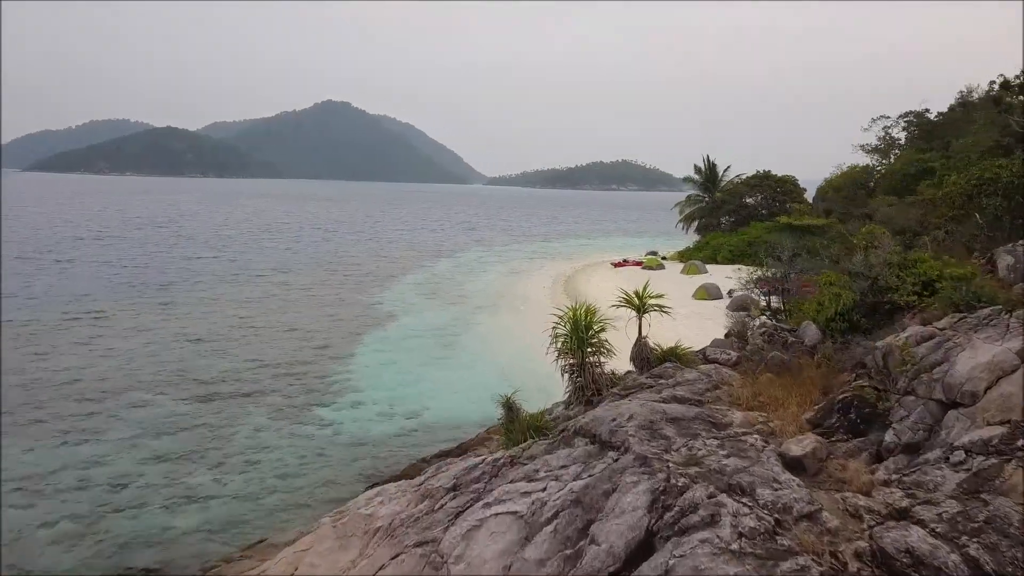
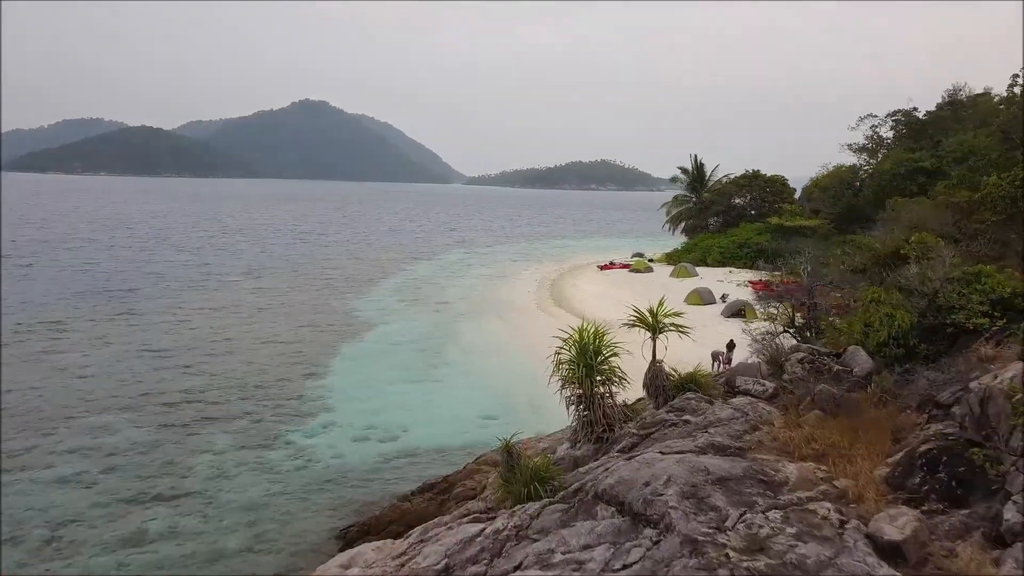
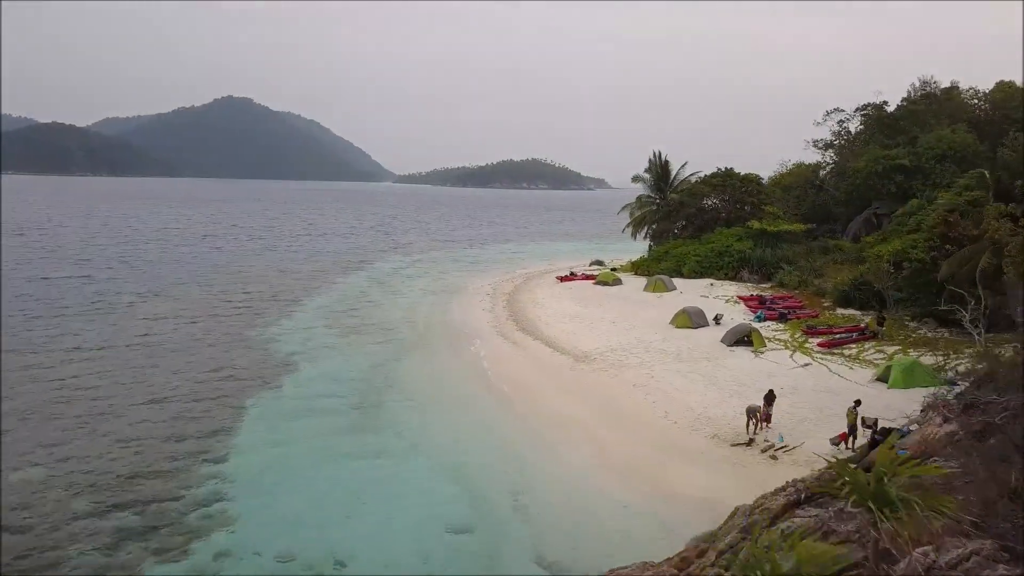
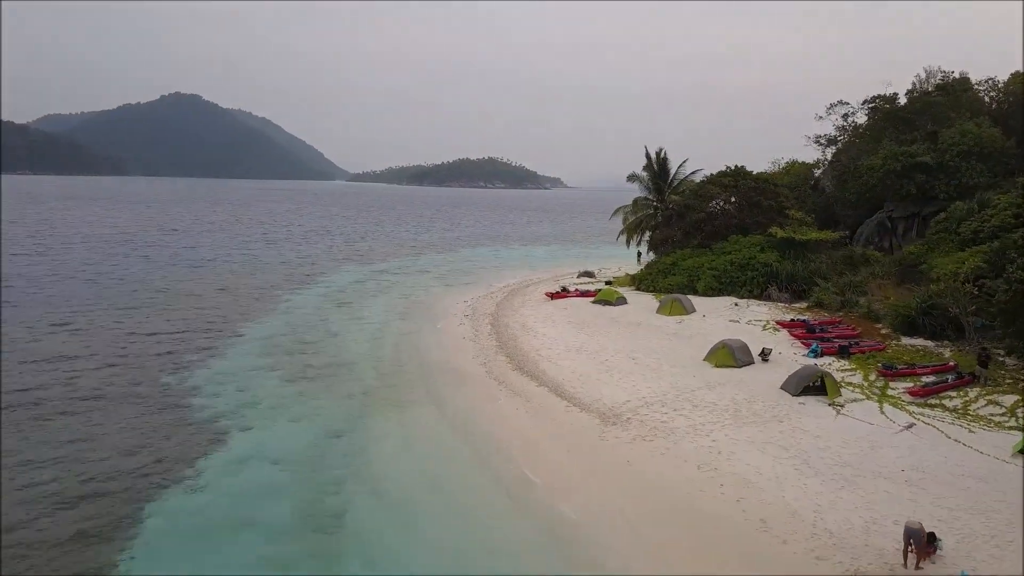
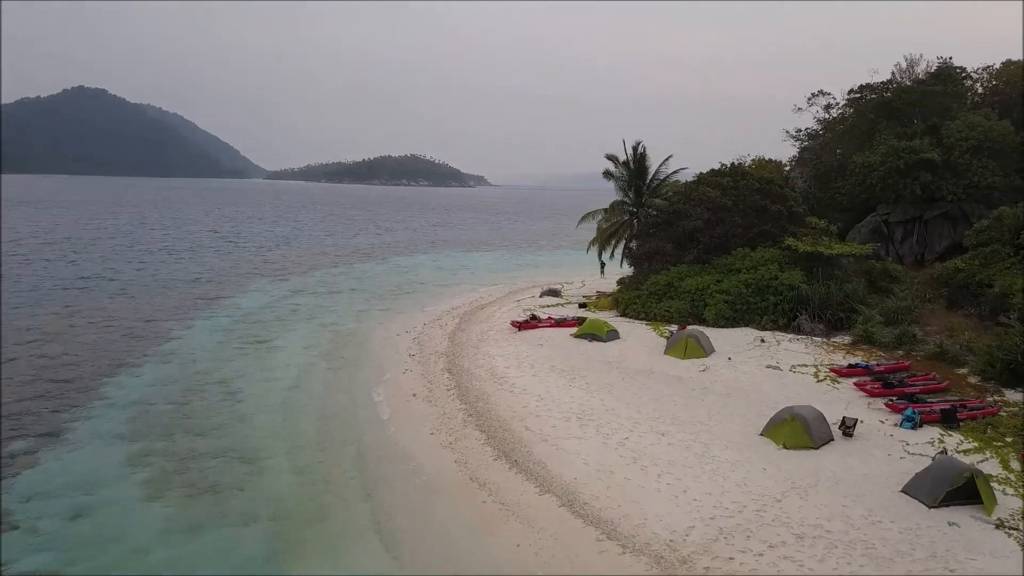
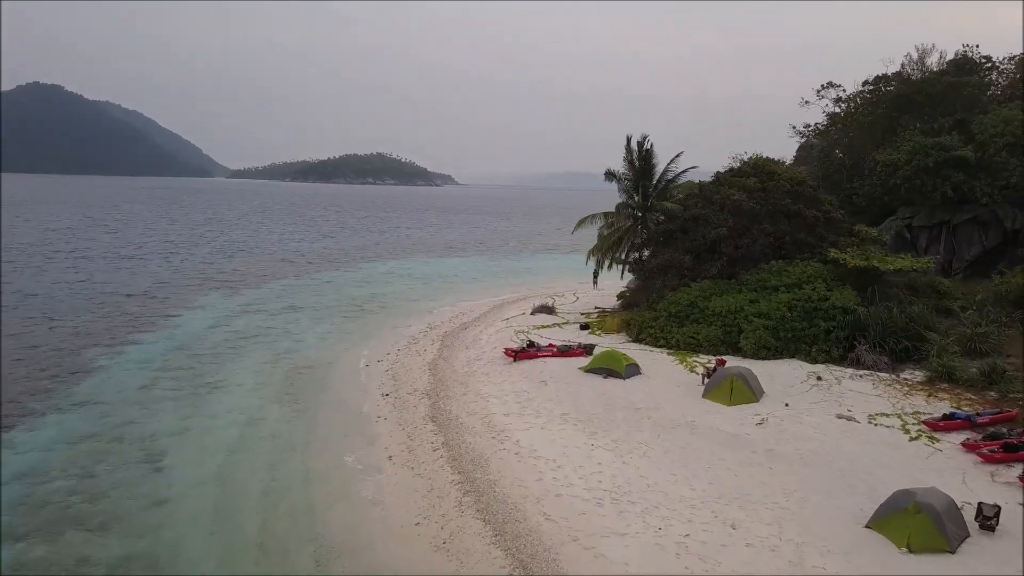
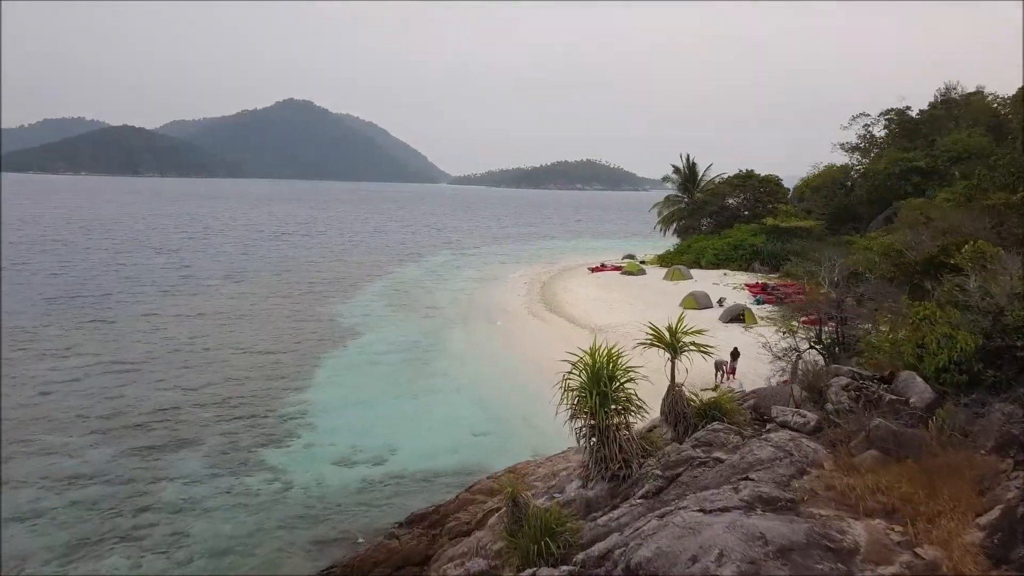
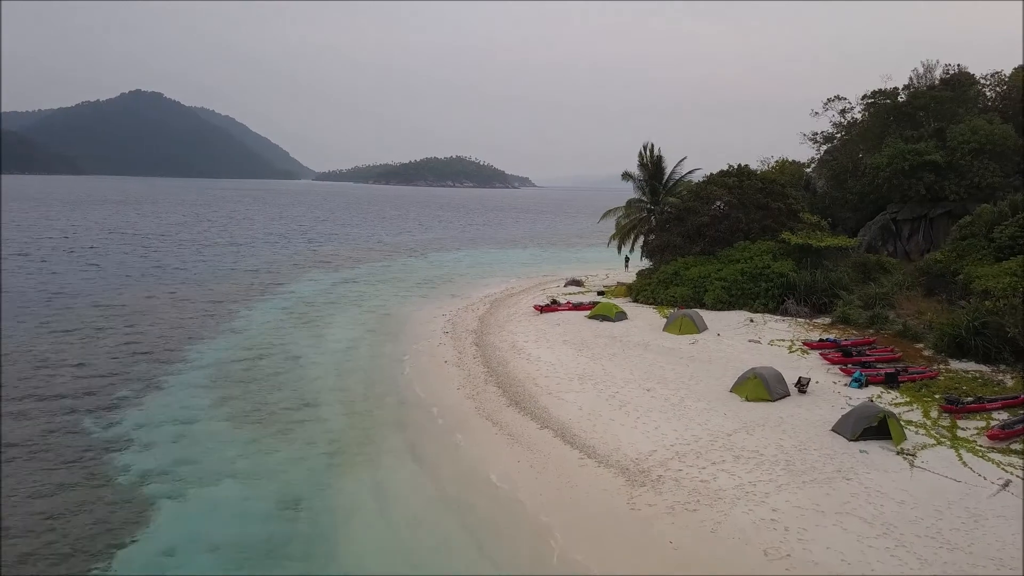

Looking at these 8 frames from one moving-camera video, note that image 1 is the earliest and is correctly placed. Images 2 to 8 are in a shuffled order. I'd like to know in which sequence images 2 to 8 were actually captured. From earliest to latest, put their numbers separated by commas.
2, 7, 3, 4, 8, 5, 6
